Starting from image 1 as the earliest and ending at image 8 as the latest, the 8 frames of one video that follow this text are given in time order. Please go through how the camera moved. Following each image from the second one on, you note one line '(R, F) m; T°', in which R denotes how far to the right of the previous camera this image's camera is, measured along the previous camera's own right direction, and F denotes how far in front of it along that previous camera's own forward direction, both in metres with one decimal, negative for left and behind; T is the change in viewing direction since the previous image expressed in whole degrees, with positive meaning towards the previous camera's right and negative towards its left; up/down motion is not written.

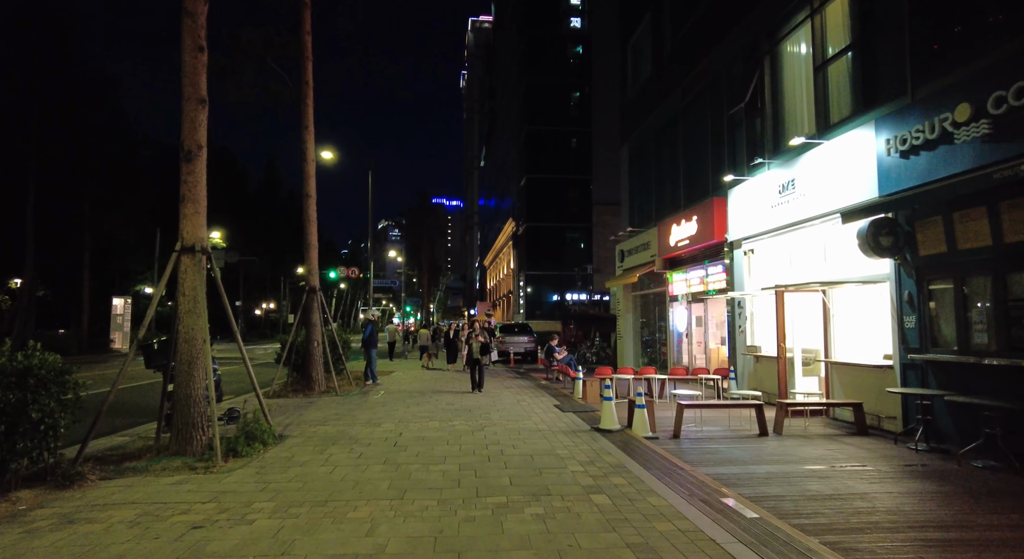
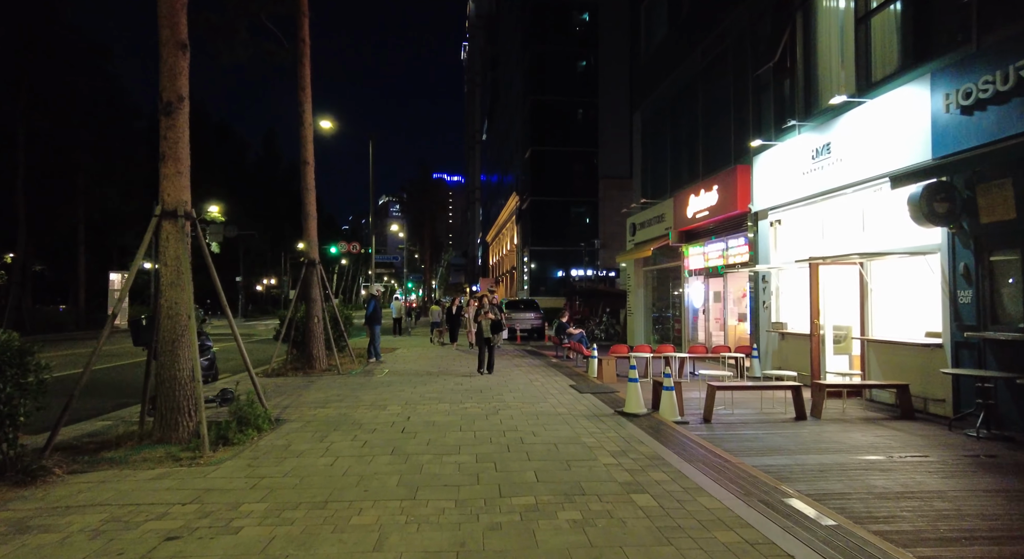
(-0.2, +0.8) m; 0°
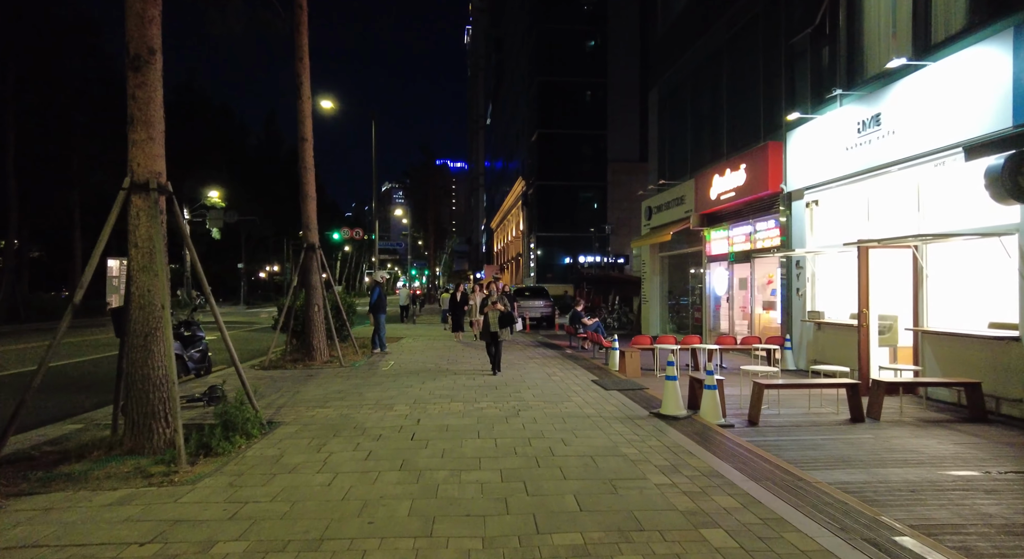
(-0.2, +1.0) m; 0°
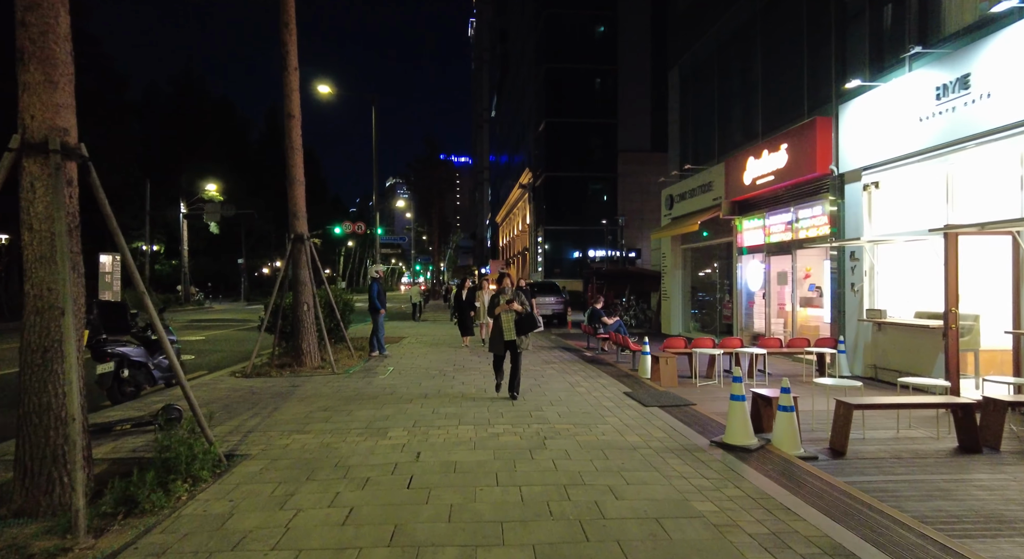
(-0.2, +1.6) m; 0°
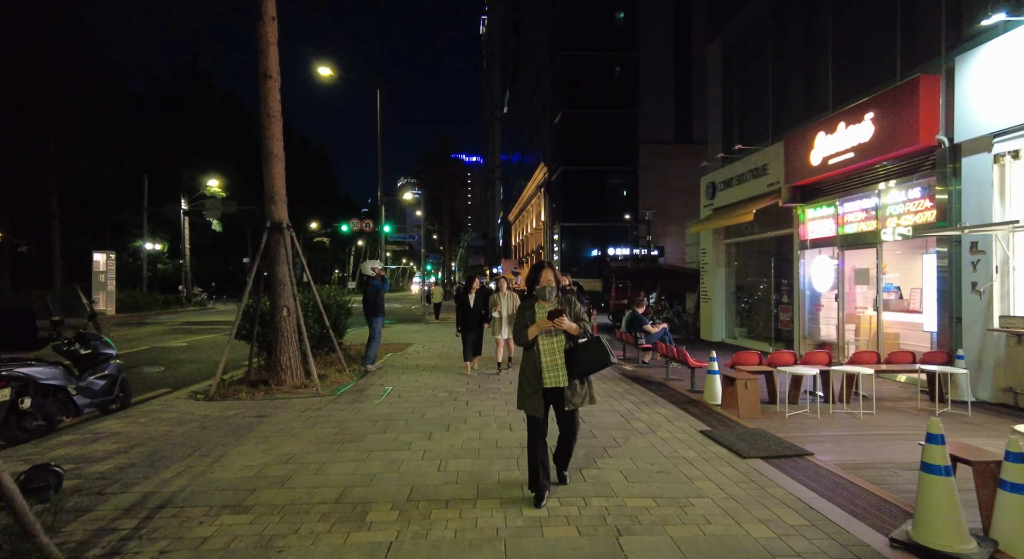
(-0.3, +2.3) m; -1°
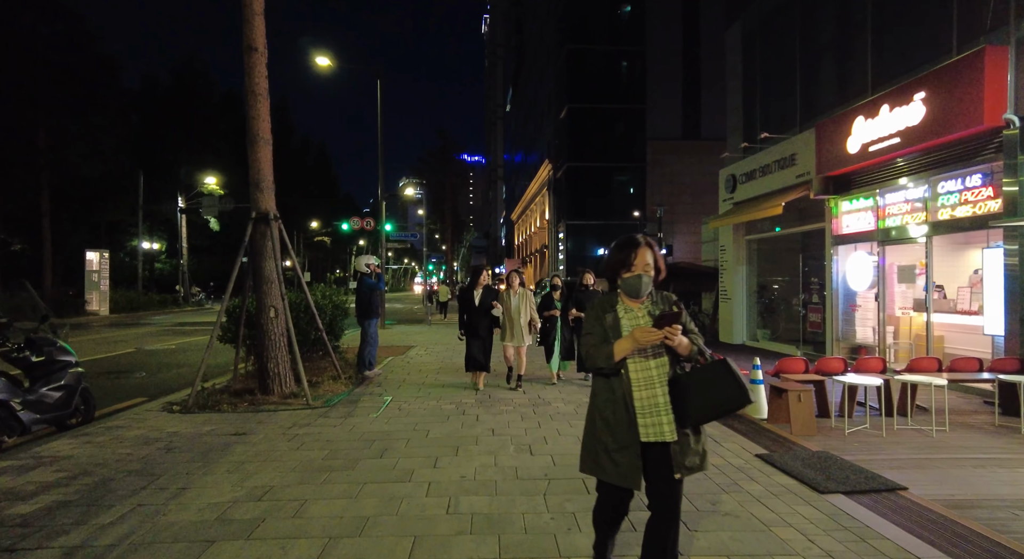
(-0.2, +1.0) m; 0°
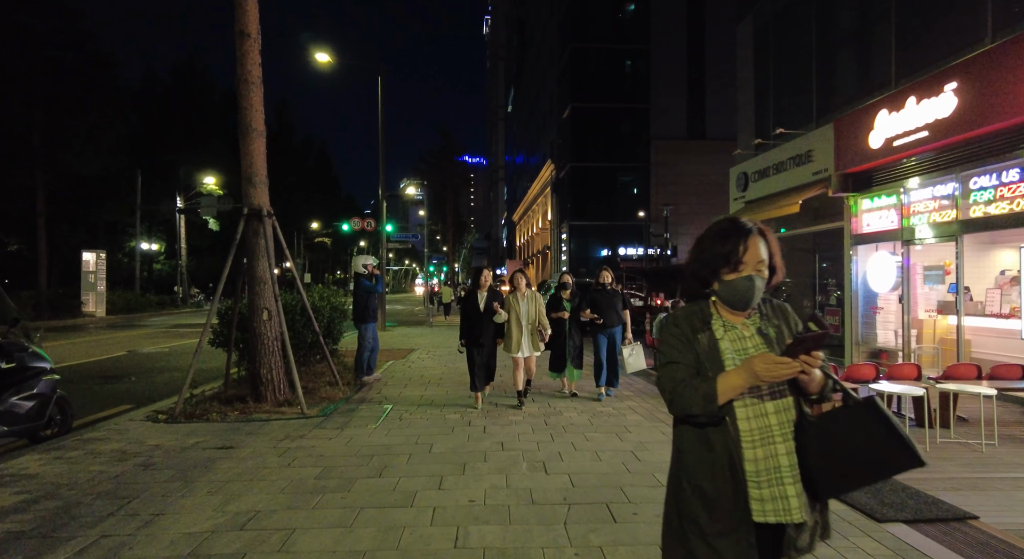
(-0.1, +0.5) m; 0°
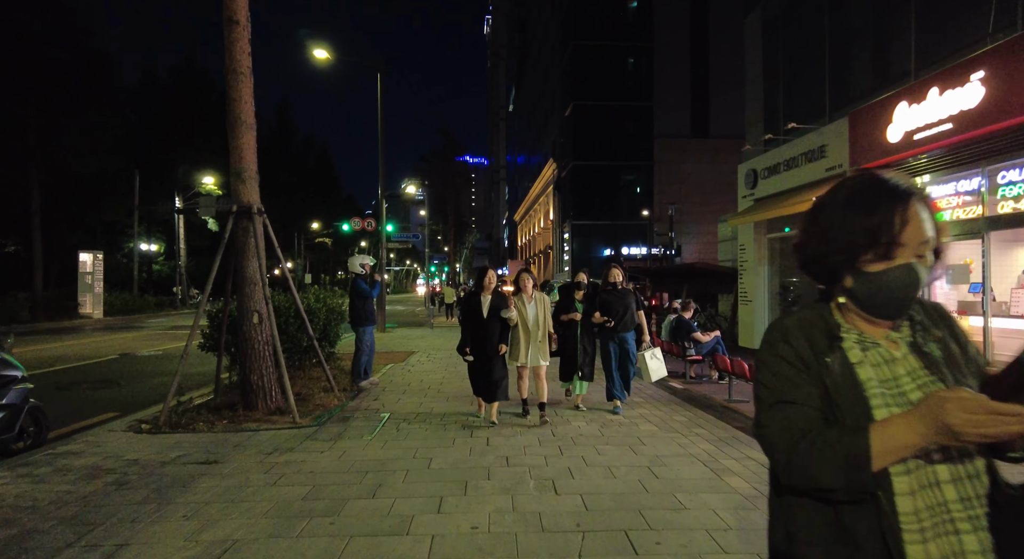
(0.0, +0.4) m; 0°
